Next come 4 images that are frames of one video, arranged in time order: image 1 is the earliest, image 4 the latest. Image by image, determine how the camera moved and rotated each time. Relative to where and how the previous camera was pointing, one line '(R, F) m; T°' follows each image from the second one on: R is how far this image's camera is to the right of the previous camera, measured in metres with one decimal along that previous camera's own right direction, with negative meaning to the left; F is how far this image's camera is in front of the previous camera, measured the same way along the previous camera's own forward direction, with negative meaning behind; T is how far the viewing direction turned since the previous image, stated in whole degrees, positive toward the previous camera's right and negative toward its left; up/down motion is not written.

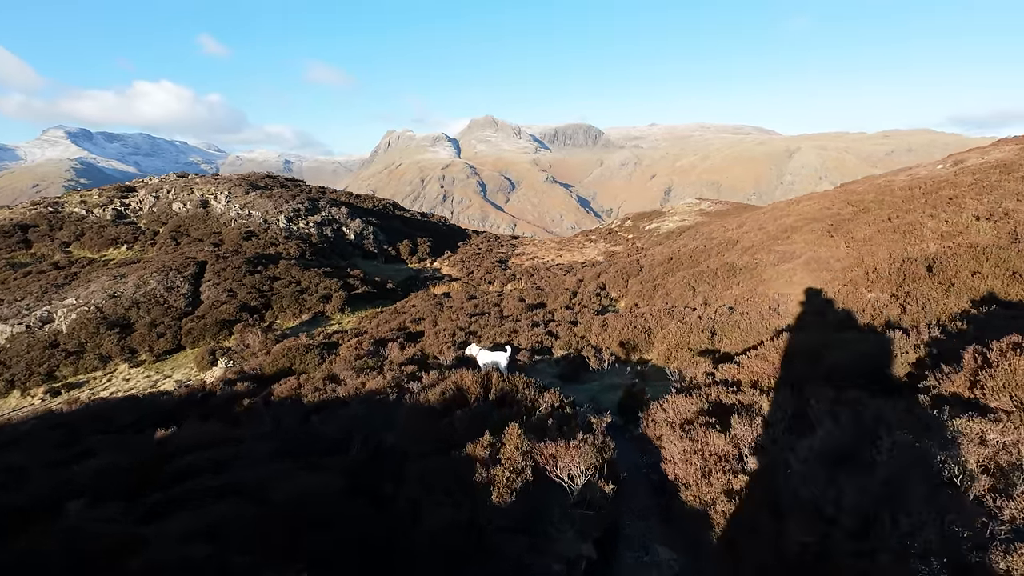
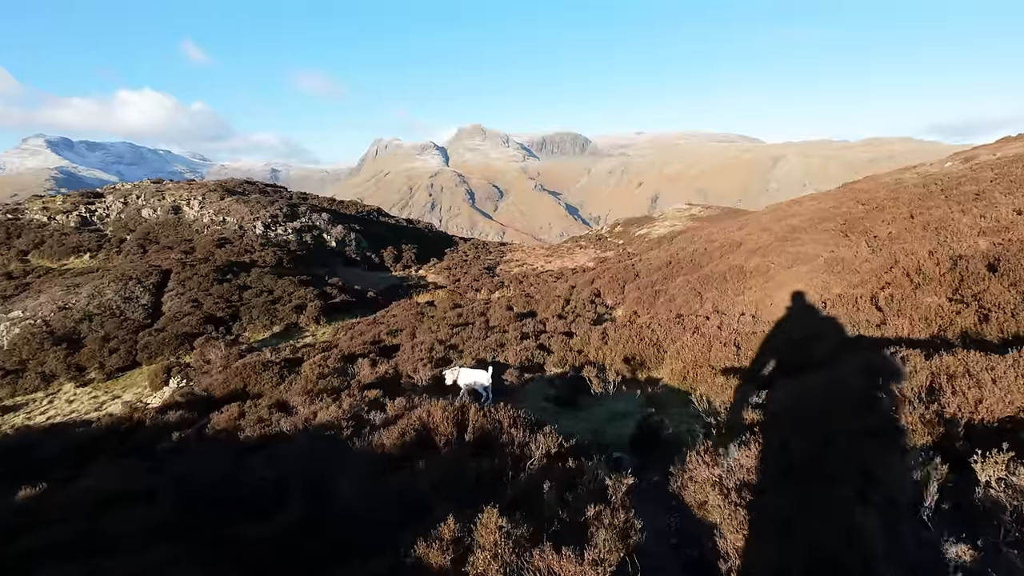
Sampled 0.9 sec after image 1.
(+0.1, +1.9) m; +1°
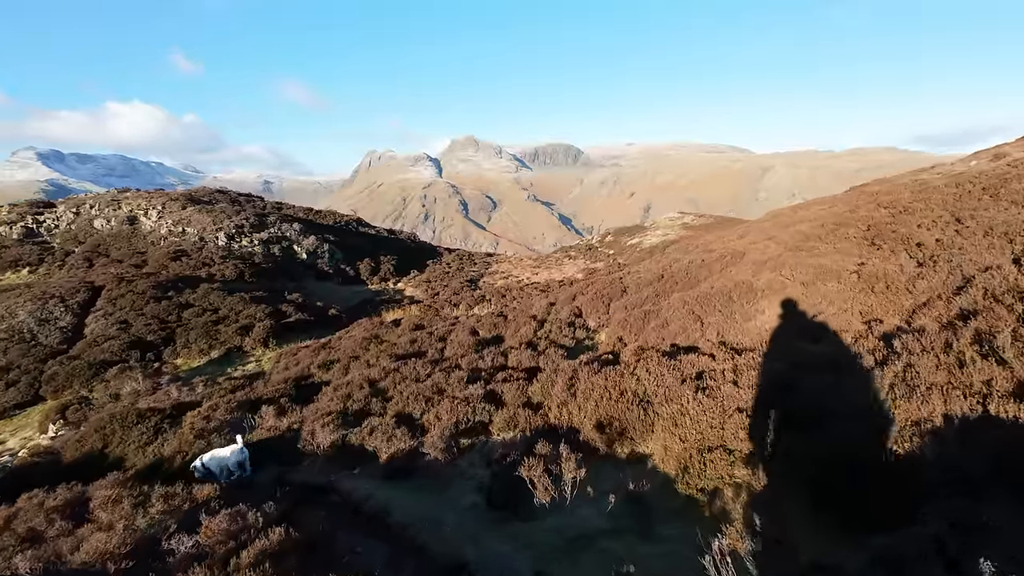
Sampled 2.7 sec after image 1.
(+1.1, +3.3) m; +1°
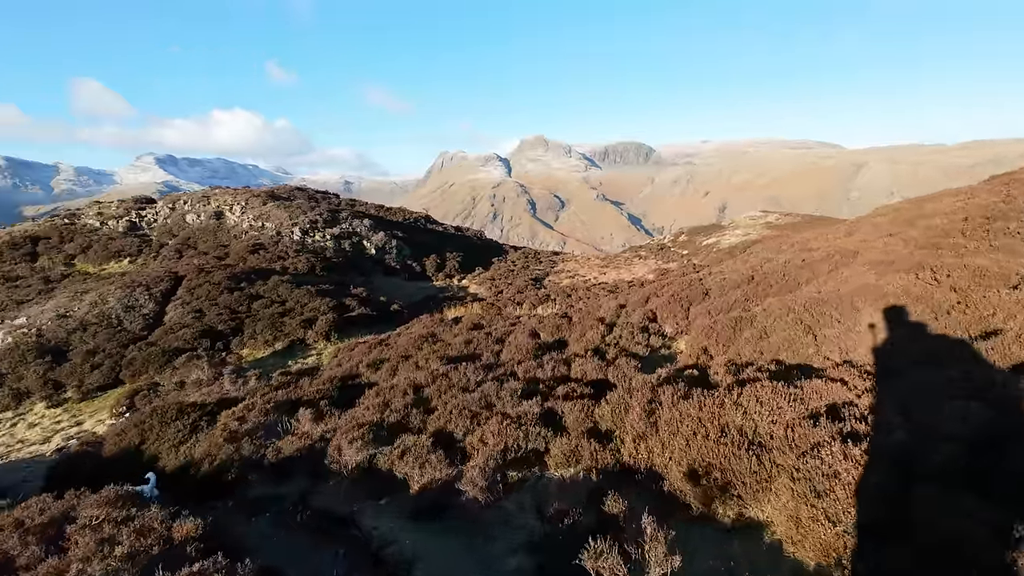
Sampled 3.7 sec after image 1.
(0.0, +1.7) m; -8°
